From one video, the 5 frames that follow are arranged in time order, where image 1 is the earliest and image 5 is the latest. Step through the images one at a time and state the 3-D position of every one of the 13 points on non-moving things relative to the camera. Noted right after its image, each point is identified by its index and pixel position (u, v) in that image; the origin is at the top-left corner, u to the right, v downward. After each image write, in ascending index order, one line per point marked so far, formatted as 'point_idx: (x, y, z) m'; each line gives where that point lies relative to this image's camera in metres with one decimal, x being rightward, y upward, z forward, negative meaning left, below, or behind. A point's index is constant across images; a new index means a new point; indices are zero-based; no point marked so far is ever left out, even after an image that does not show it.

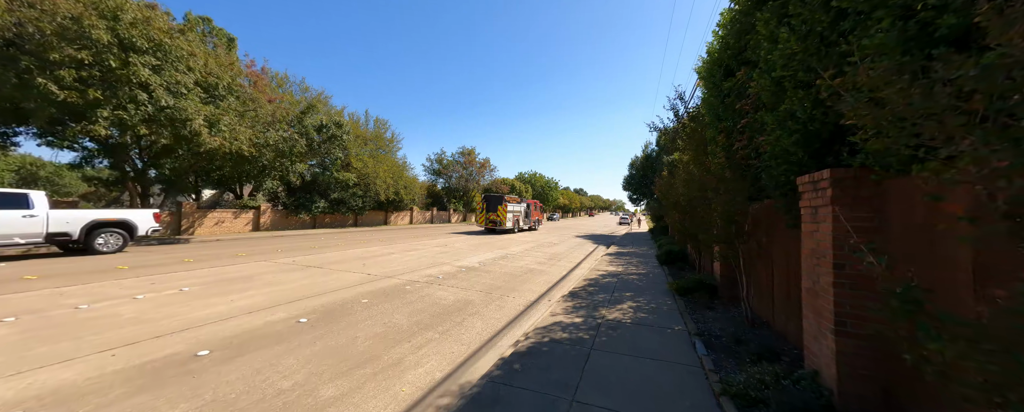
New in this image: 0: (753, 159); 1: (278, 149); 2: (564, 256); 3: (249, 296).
0: (+3.7, +0.7, +4.6) m
1: (-12.8, +3.1, +16.4) m
2: (+2.3, -2.3, +13.7) m
3: (-5.1, -1.8, +5.8) m
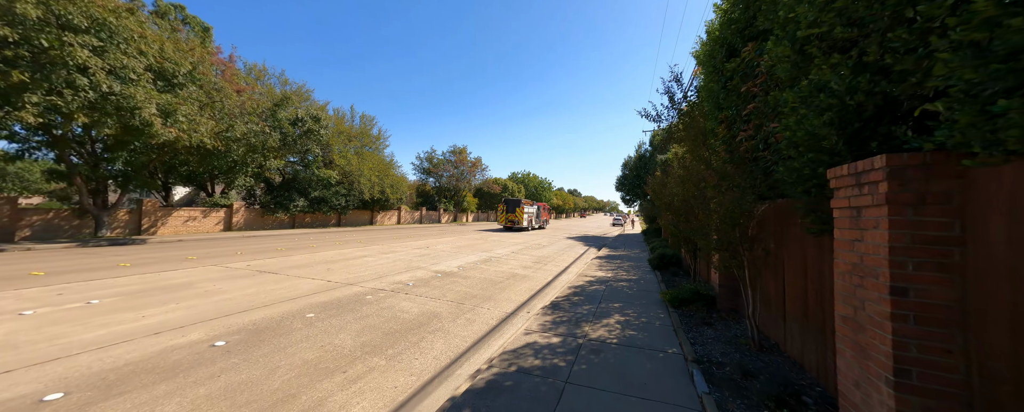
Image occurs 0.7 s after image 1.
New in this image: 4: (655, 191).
0: (+3.2, +0.7, +3.9) m
1: (-13.5, +3.2, +15.3) m
2: (+1.7, -2.3, +12.9) m
3: (-5.6, -1.7, +4.9) m
4: (+4.3, +0.5, +9.0) m
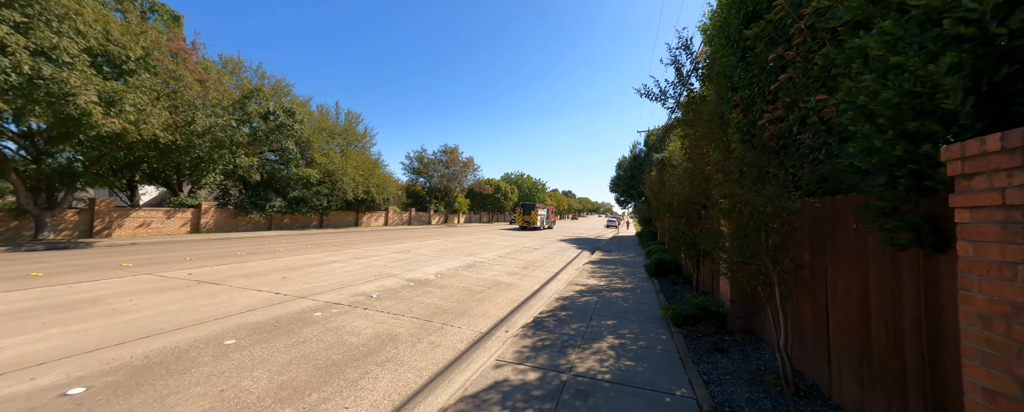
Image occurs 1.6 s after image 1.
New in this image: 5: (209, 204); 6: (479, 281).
0: (+2.9, +0.7, +3.0) m
1: (-14.1, +3.2, +14.2) m
2: (+1.1, -2.4, +12.0) m
3: (-6.0, -1.7, +3.9) m
4: (+3.9, +0.4, +8.1) m
5: (-18.4, +0.1, +18.1) m
6: (-1.0, -2.2, +8.8) m
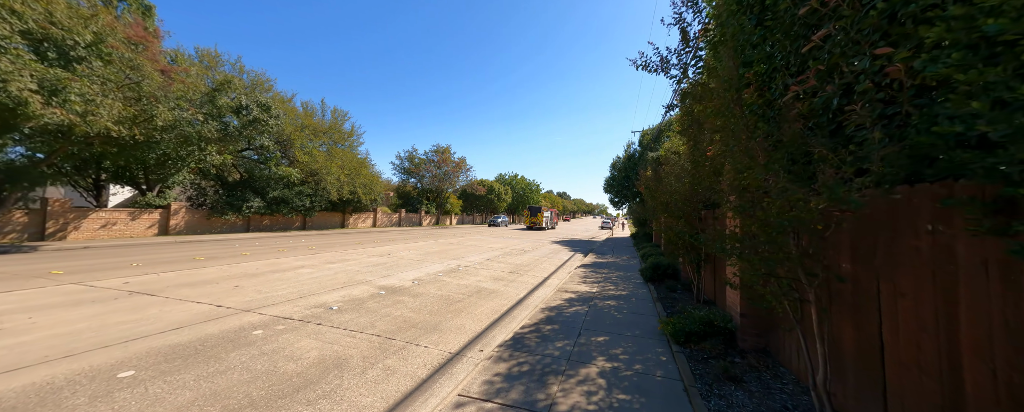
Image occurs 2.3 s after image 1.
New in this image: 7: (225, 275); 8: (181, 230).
0: (+2.5, +0.7, +2.3) m
1: (-14.6, +3.2, +13.2) m
2: (+0.6, -2.4, +11.3) m
3: (-6.4, -1.7, +3.0) m
4: (+3.4, +0.5, +7.5) m
5: (-19.0, +0.1, +17.0) m
6: (-1.4, -2.2, +8.0) m
7: (-7.1, -1.7, +7.4) m
8: (-18.8, -1.4, +17.0) m
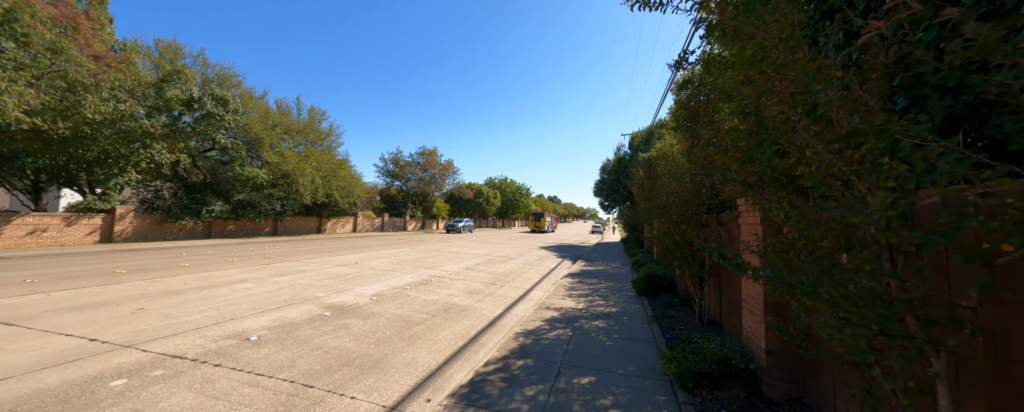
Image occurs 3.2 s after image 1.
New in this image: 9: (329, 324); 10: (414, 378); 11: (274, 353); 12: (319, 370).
0: (+2.1, +0.7, +1.3) m
1: (-15.3, +3.0, +11.8) m
2: (-0.1, -2.5, +10.2) m
3: (-6.8, -1.7, +1.7) m
4: (+2.8, +0.4, +6.5) m
5: (-19.8, -0.1, +15.4) m
6: (-2.0, -2.3, +6.9) m
7: (-7.6, -1.8, +6.1) m
8: (-19.7, -1.6, +15.3) m
9: (-3.3, -2.1, +5.4) m
10: (-1.3, -2.2, +3.9) m
11: (-3.3, -2.1, +4.2) m
12: (-2.5, -2.1, +3.8) m
